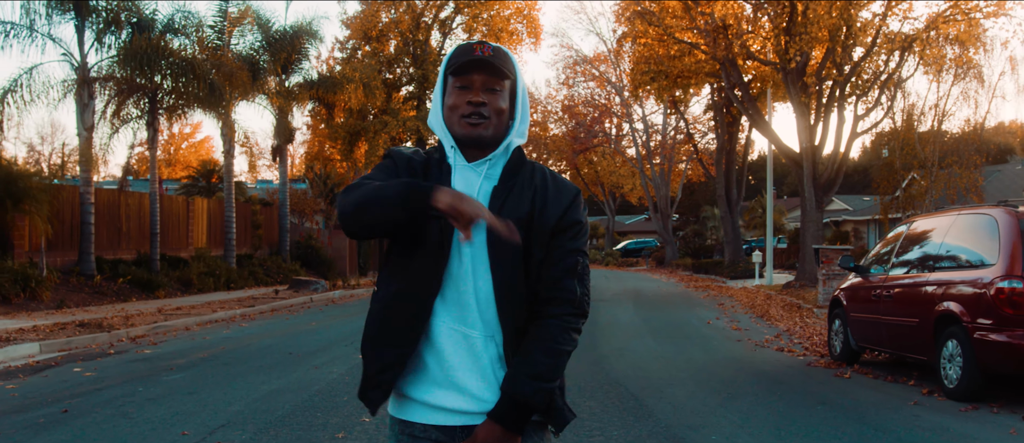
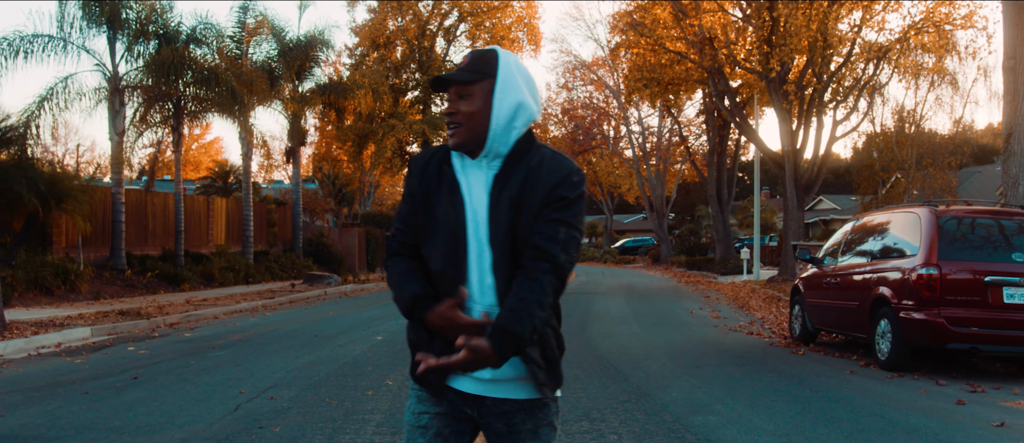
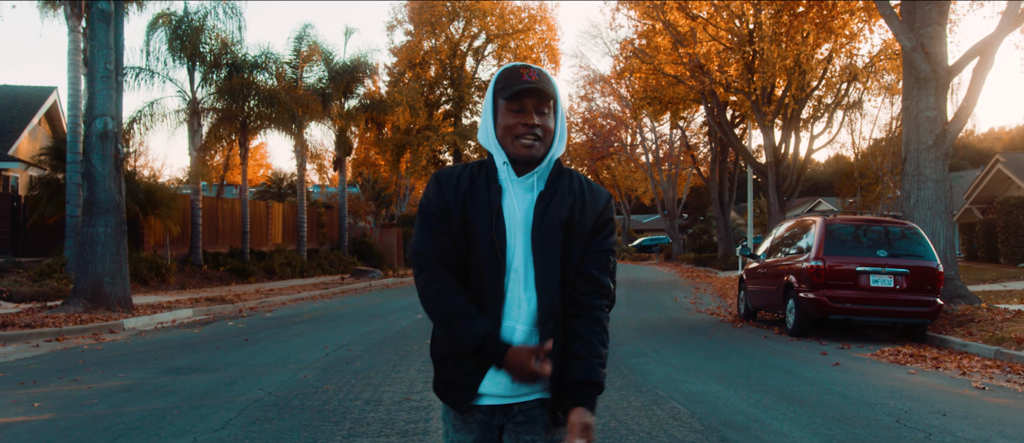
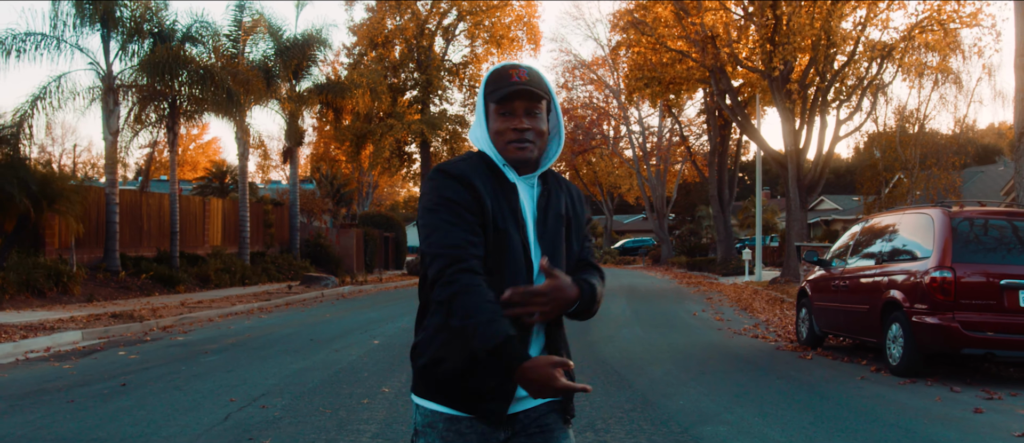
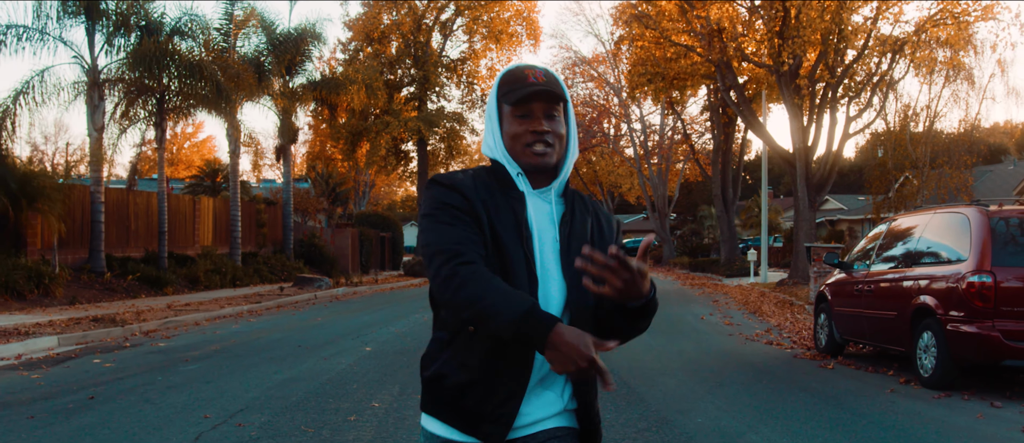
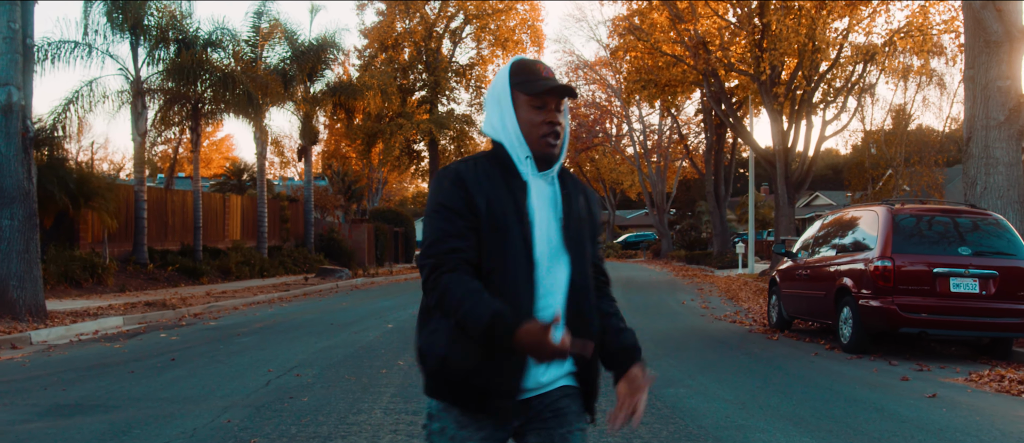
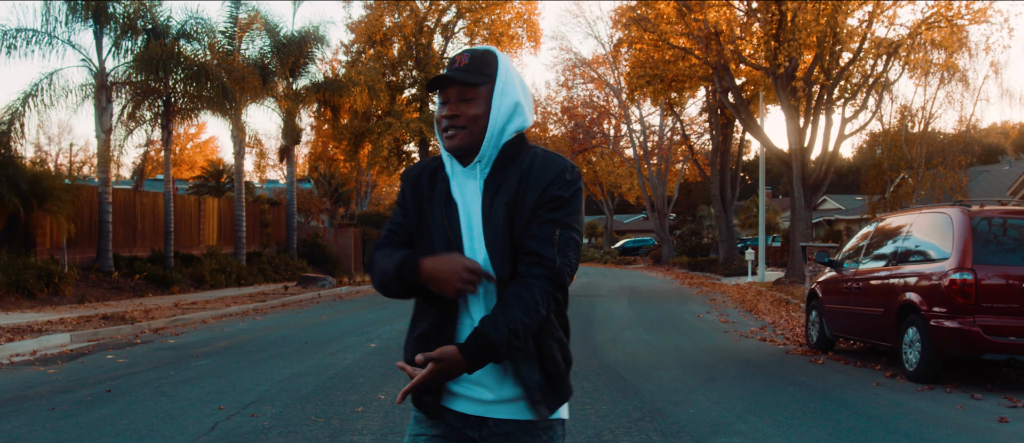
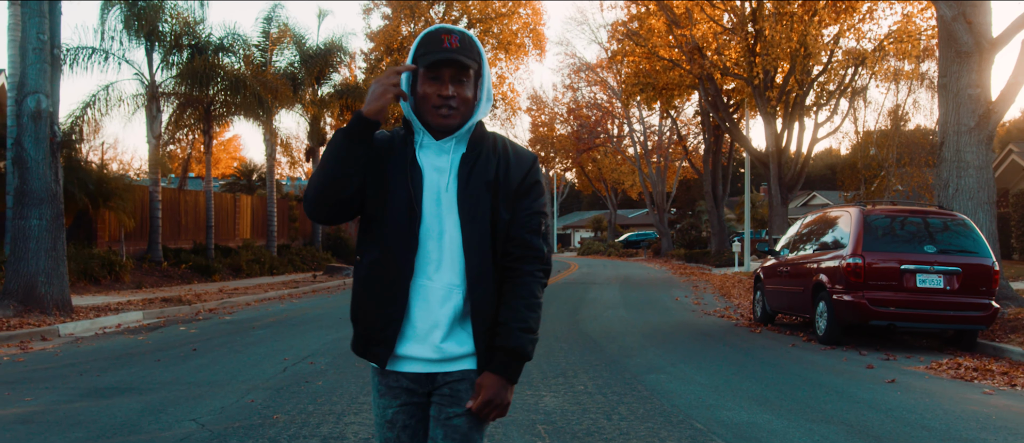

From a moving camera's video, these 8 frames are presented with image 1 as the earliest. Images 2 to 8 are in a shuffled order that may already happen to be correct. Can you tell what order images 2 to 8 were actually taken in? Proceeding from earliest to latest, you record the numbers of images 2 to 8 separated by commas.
5, 7, 4, 2, 6, 8, 3
